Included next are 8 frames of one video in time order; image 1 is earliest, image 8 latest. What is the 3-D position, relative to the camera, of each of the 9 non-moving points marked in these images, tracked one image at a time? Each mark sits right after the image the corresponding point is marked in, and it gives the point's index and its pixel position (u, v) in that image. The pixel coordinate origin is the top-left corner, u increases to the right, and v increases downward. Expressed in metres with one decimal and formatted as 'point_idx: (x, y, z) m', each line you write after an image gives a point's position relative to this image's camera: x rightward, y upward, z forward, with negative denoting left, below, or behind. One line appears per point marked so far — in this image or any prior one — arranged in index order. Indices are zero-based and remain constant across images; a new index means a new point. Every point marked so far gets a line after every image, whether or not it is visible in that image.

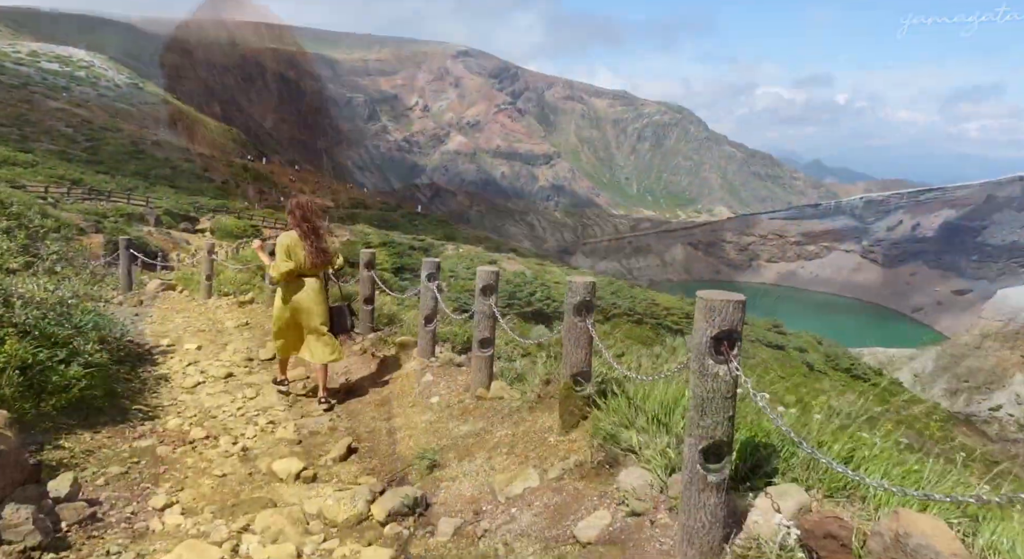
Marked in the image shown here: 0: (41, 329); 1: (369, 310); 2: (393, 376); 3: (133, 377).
0: (-3.6, -0.4, +5.9) m
1: (-1.6, -0.3, +8.8) m
2: (-1.1, -0.9, +7.3) m
3: (-3.7, -1.0, +7.8) m
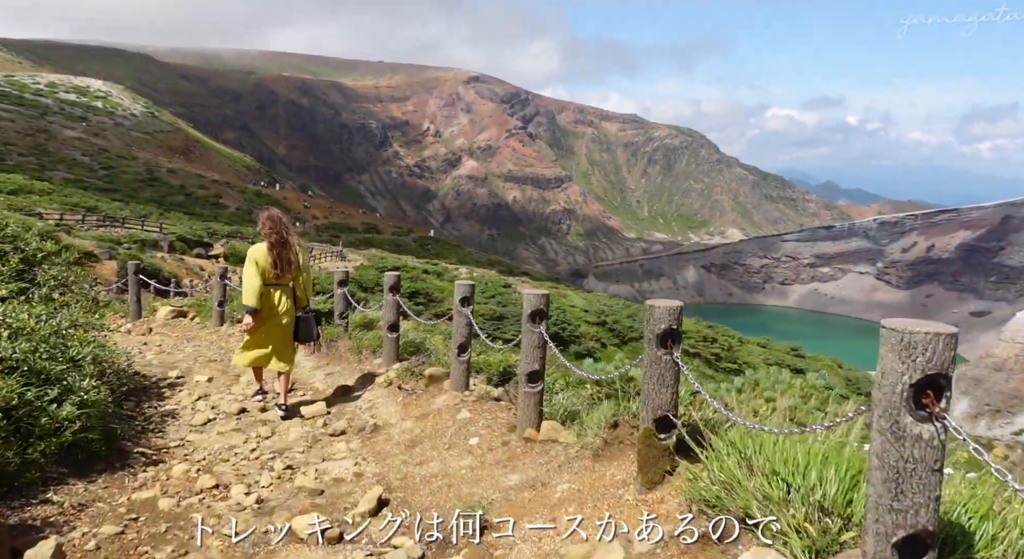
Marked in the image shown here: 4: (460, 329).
0: (-3.2, -0.6, +5.3) m
1: (-1.2, -0.6, +8.1) m
2: (-0.8, -1.1, +6.6) m
3: (-3.4, -1.2, +7.1) m
4: (-0.4, -0.4, +6.5) m
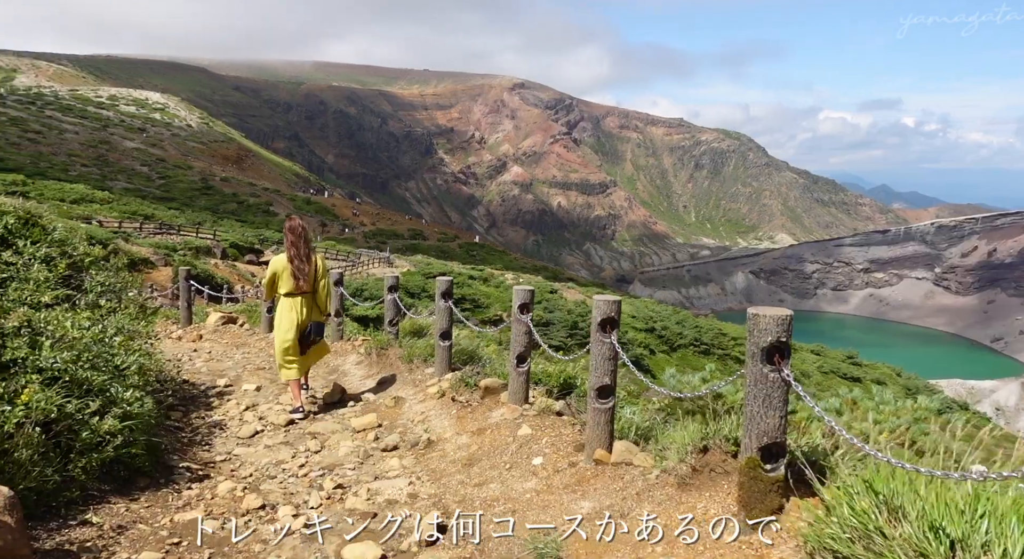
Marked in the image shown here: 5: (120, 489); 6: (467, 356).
0: (-2.8, -0.6, +5.0) m
1: (-0.6, -0.7, +7.8) m
2: (-0.3, -1.1, +6.2) m
3: (-2.9, -1.3, +6.8) m
4: (+0.1, -0.5, +6.1) m
5: (-2.4, -1.3, +4.8) m
6: (-0.4, -0.8, +8.0) m
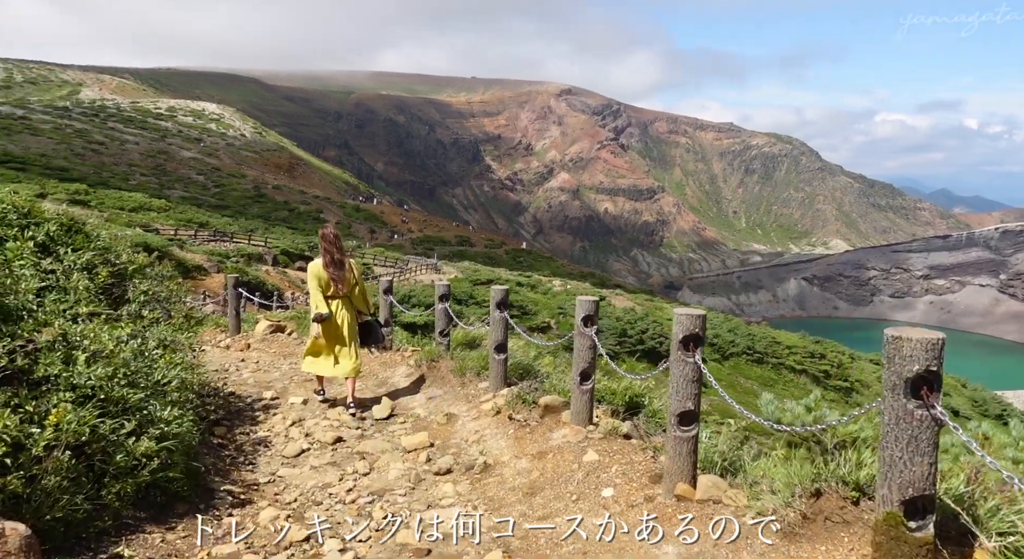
0: (-2.4, -0.7, +4.7) m
1: (-0.1, -0.7, +7.3) m
2: (+0.2, -1.2, +5.7) m
3: (-2.4, -1.3, +6.5) m
4: (+0.5, -0.5, +5.6) m
5: (-2.0, -1.4, +4.5) m
6: (+0.1, -0.9, +7.6) m
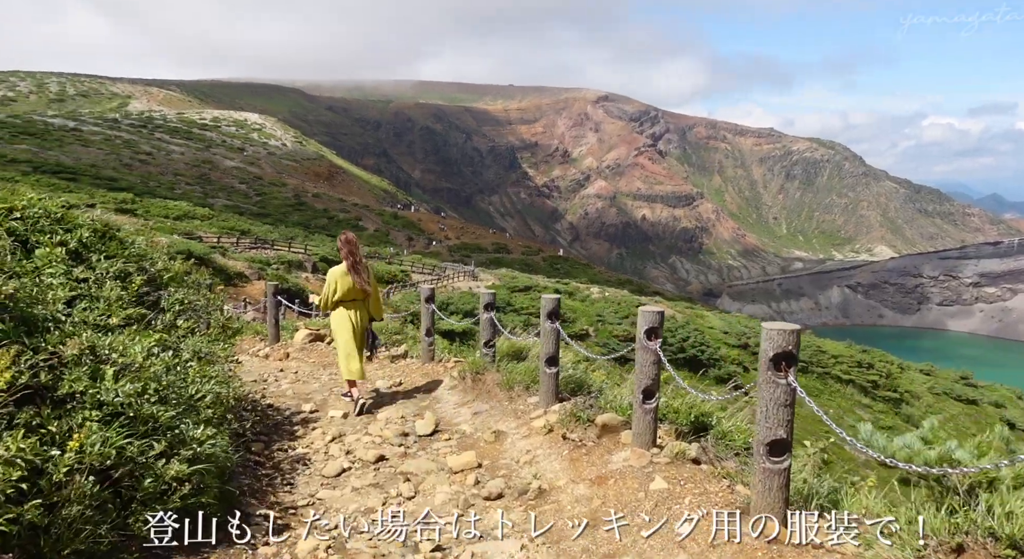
0: (-2.1, -0.7, +4.4) m
1: (+0.4, -0.8, +6.9) m
2: (+0.5, -1.3, +5.2) m
3: (-1.9, -1.4, +6.2) m
4: (+0.9, -0.6, +5.2) m
5: (-1.7, -1.4, +4.1) m
6: (+0.6, -0.9, +7.1) m
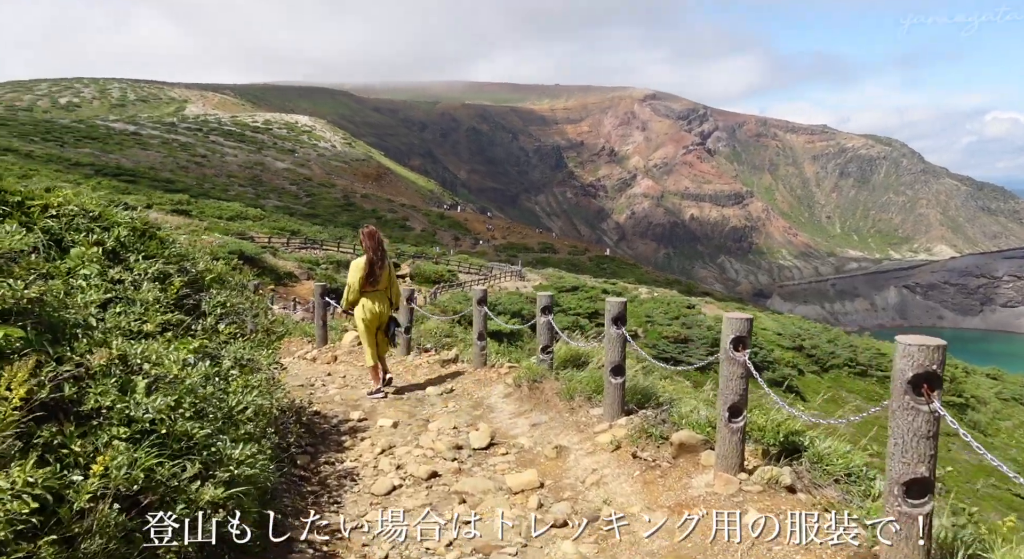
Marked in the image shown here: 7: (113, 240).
0: (-1.7, -0.7, +4.0) m
1: (+0.9, -0.8, +6.3) m
2: (+1.0, -1.3, +4.7) m
3: (-1.5, -1.4, +5.7) m
4: (+1.3, -0.6, +4.6) m
5: (-1.4, -1.4, +3.7) m
6: (+1.1, -1.0, +6.5) m
7: (-2.9, +0.3, +5.7) m
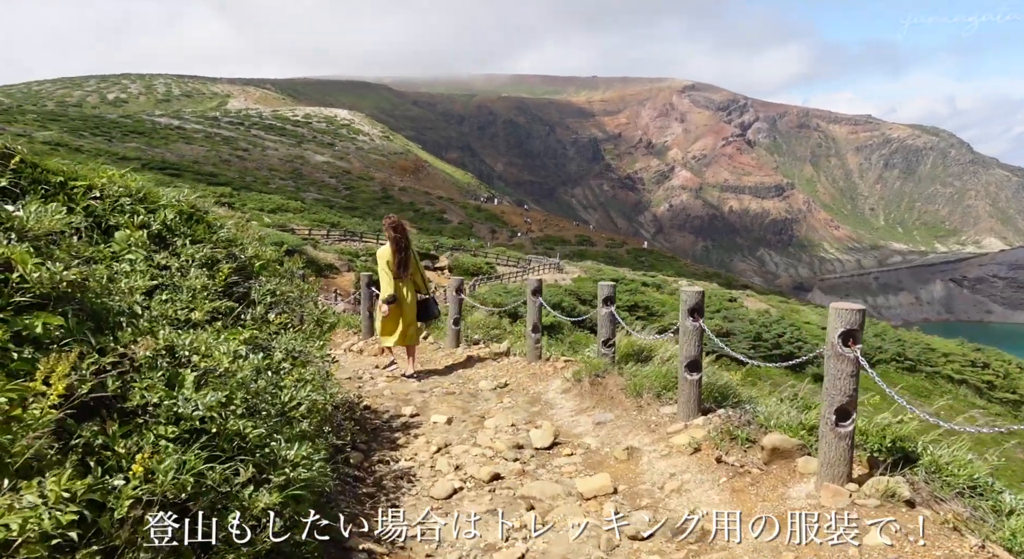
0: (-1.3, -0.7, +3.6) m
1: (+1.3, -0.7, +5.8) m
2: (+1.4, -1.2, +4.2) m
3: (-1.0, -1.3, +5.4) m
4: (+1.7, -0.5, +4.1) m
5: (-1.0, -1.3, +3.3) m
6: (+1.6, -0.9, +6.1) m
7: (-2.4, +0.4, +5.4) m
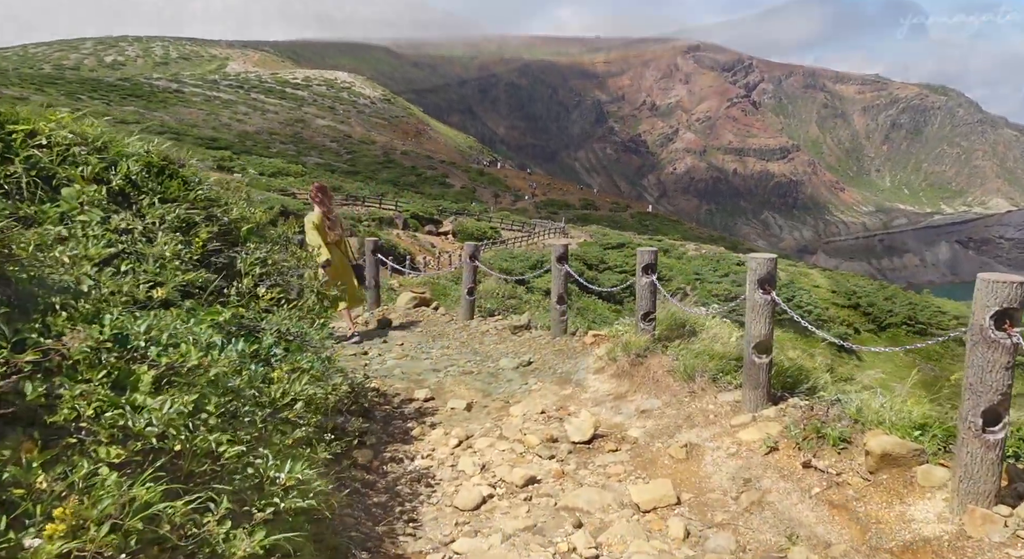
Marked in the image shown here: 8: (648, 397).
0: (-1.1, -0.6, +2.7) m
1: (+1.6, -0.5, +4.9) m
2: (+1.6, -1.1, +3.3) m
3: (-0.8, -1.1, +4.5) m
4: (+1.9, -0.4, +3.1) m
5: (-0.8, -1.3, +2.5) m
6: (+1.8, -0.6, +5.1) m
7: (-2.2, +0.6, +4.4) m
8: (+1.0, -0.9, +5.8) m
